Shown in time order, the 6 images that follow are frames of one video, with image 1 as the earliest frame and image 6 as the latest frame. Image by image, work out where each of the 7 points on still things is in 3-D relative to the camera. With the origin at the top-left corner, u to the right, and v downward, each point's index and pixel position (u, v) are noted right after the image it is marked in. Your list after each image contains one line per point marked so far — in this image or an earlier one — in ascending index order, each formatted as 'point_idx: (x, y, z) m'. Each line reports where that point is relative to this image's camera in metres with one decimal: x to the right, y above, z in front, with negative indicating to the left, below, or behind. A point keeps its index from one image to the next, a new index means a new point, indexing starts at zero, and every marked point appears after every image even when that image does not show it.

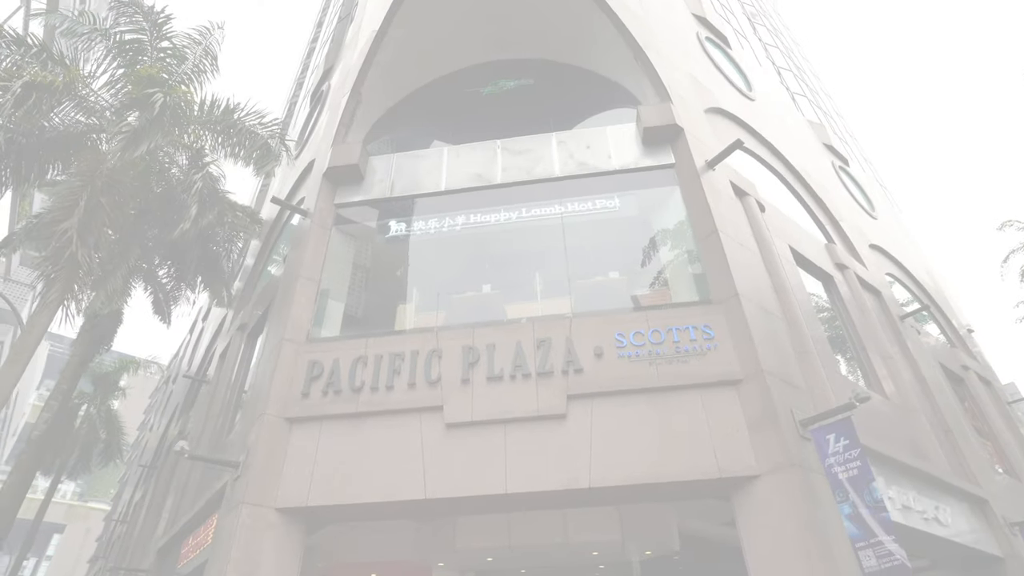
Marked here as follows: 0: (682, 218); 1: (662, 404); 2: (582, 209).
0: (+3.9, +1.6, +13.5) m
1: (+2.8, -2.1, +10.9) m
2: (+1.7, +1.9, +14.2) m
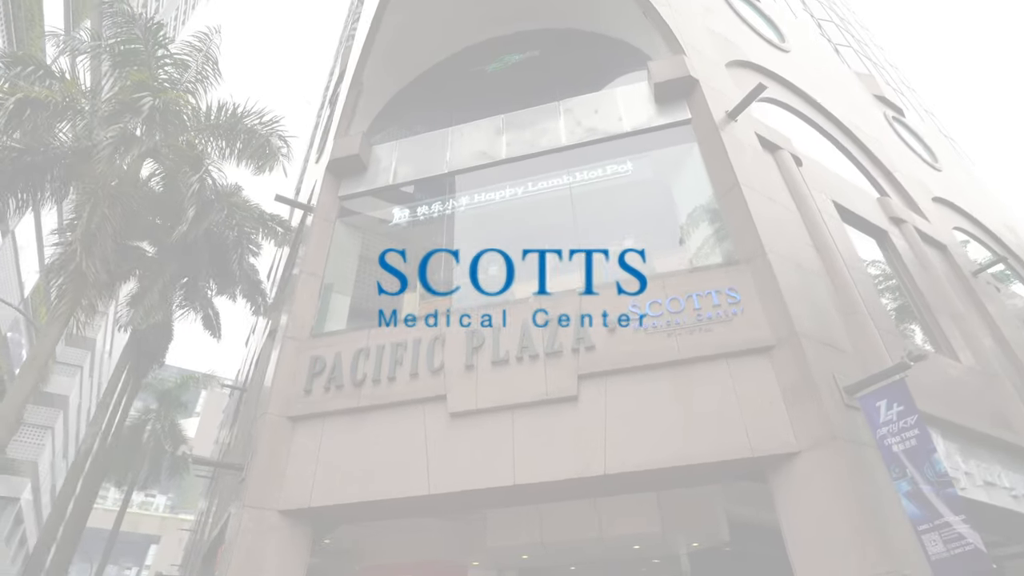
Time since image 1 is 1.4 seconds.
0: (+4.0, +2.3, +12.3) m
1: (+2.8, -1.5, +9.7) m
2: (+1.8, +2.5, +13.2) m
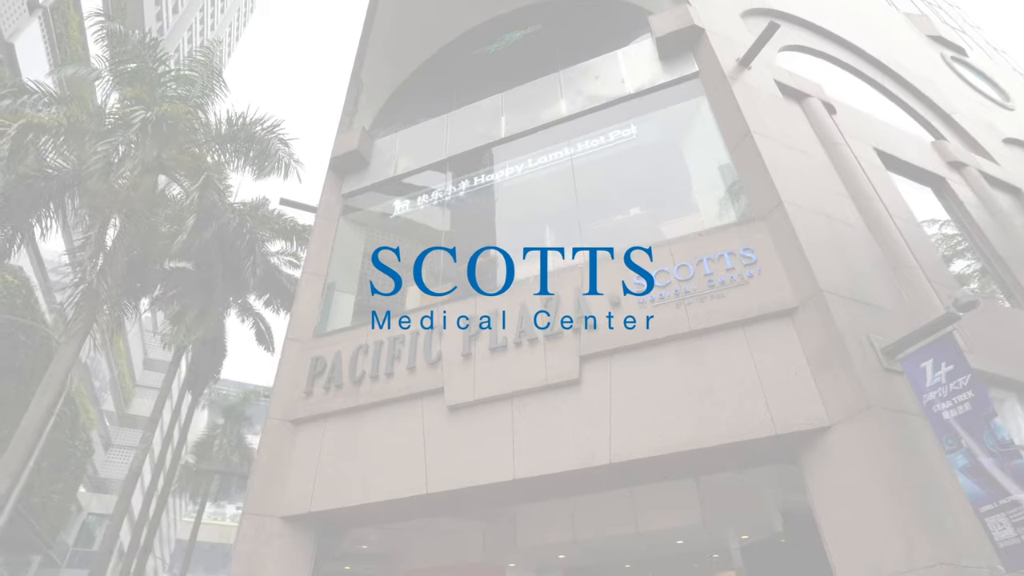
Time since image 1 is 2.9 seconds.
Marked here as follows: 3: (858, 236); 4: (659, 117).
0: (+3.8, +3.0, +11.1) m
1: (+2.7, -1.0, +8.7) m
2: (+1.7, +3.0, +12.3) m
3: (+5.7, +0.8, +9.8) m
4: (+3.0, +3.5, +12.0) m
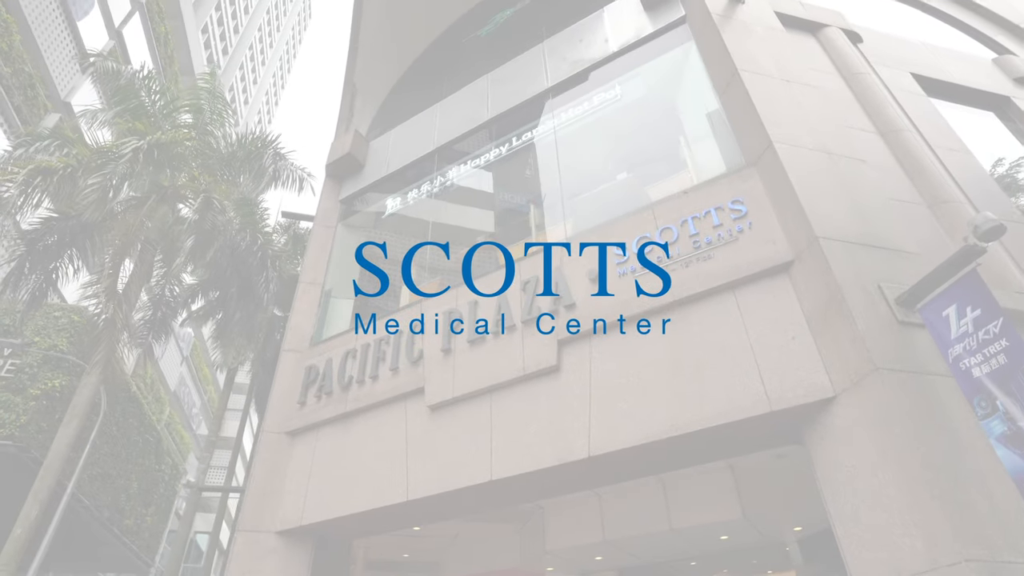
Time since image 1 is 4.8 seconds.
0: (+3.2, +3.6, +9.9) m
1: (+2.2, -0.5, +7.6) m
2: (+1.3, +3.4, +11.3) m
3: (+5.1, +1.6, +8.3) m
4: (+2.4, +4.0, +10.9) m
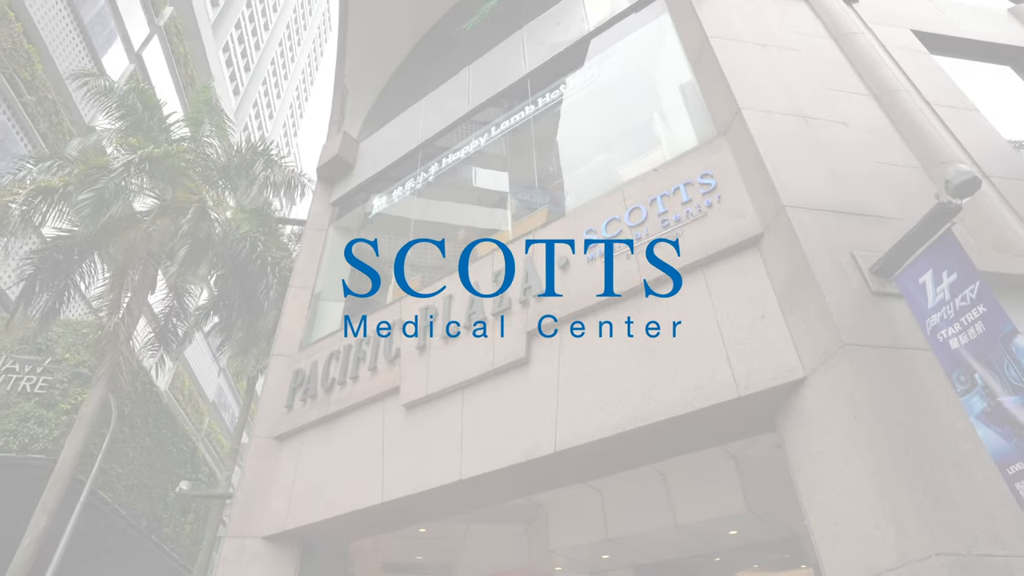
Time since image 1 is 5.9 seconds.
0: (+2.6, +3.8, +9.4) m
1: (+1.7, -0.3, +7.2) m
2: (+0.8, +3.5, +10.9) m
3: (+4.5, +2.0, +7.7) m
4: (+1.9, +4.2, +10.4) m
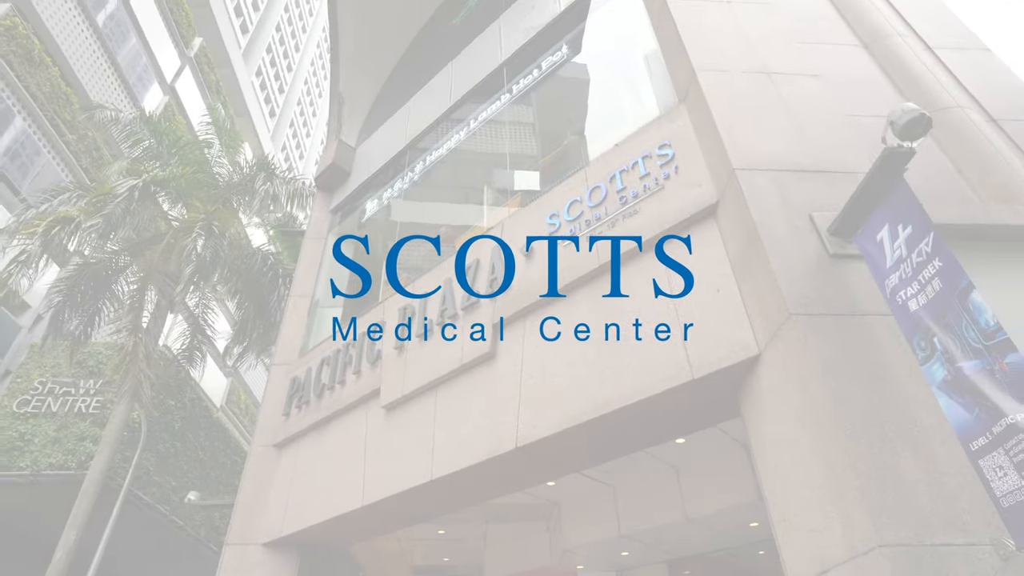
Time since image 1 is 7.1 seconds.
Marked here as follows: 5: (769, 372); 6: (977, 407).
0: (+2.0, +4.1, +8.9) m
1: (+1.1, 0.0, +6.8) m
2: (+0.3, +3.7, +10.6) m
3: (+3.9, +2.4, +7.0) m
4: (+1.3, +4.4, +10.0) m
5: (+2.2, -0.7, +5.1) m
6: (+3.1, -0.8, +3.9) m
